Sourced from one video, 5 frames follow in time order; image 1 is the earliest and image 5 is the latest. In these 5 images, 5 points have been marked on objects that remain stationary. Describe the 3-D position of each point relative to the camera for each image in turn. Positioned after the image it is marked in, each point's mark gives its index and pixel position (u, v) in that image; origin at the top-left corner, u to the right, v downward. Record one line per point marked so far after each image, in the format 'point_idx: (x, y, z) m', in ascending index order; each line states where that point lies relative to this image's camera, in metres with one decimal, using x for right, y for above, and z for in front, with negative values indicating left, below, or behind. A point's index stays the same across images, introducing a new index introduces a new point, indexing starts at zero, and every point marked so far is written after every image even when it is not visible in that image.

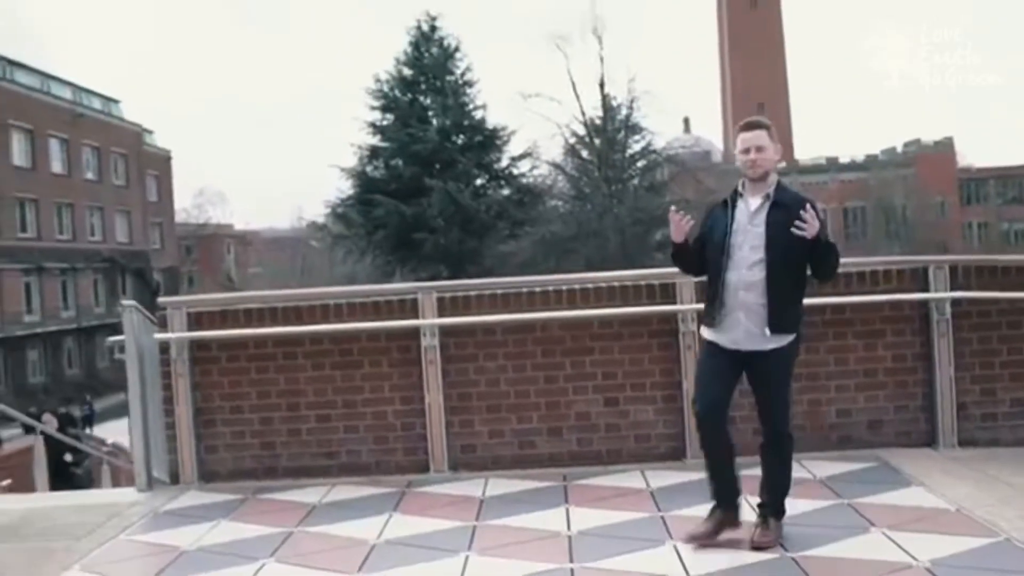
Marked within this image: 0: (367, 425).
0: (-0.8, -0.7, +5.1) m
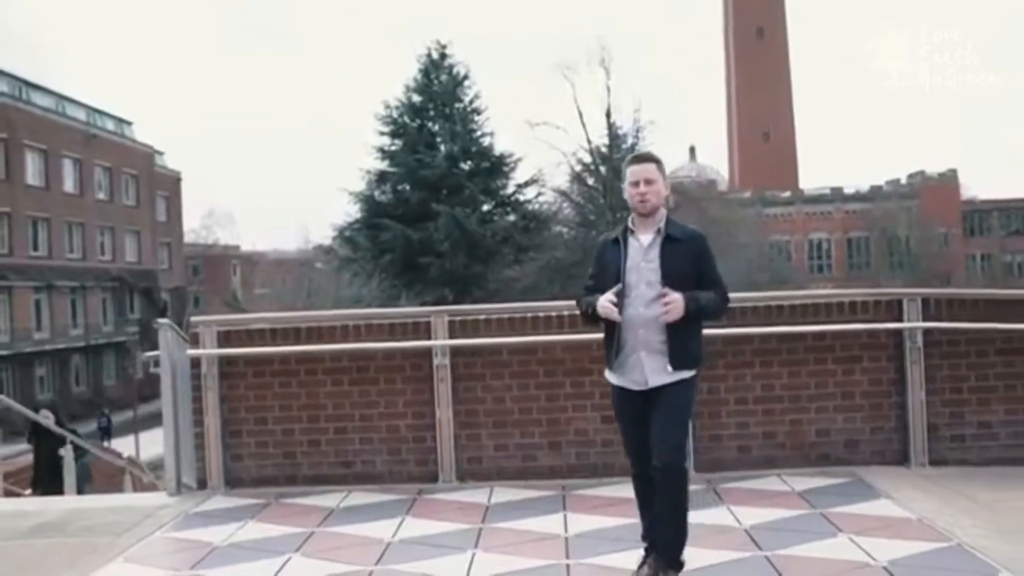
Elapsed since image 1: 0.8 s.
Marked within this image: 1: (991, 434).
0: (-0.7, -0.8, +5.5) m
1: (+2.6, -0.8, +5.3) m
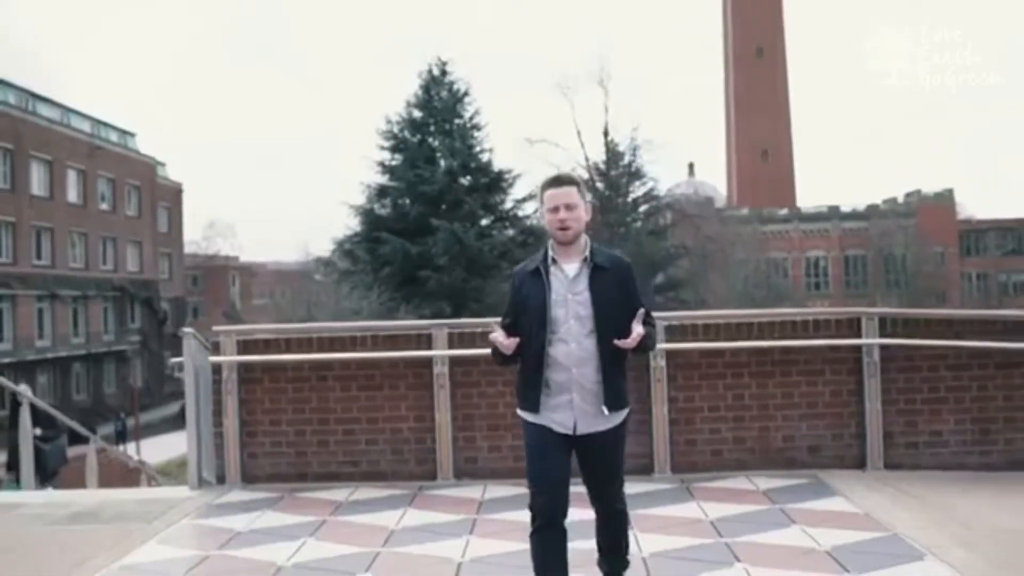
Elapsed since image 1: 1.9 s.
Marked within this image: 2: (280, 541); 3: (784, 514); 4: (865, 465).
0: (-0.8, -0.9, +6.0) m
1: (+2.5, -0.9, +5.9) m
2: (-1.1, -1.2, +4.6) m
3: (+1.3, -1.1, +4.7) m
4: (+2.1, -1.1, +5.9) m
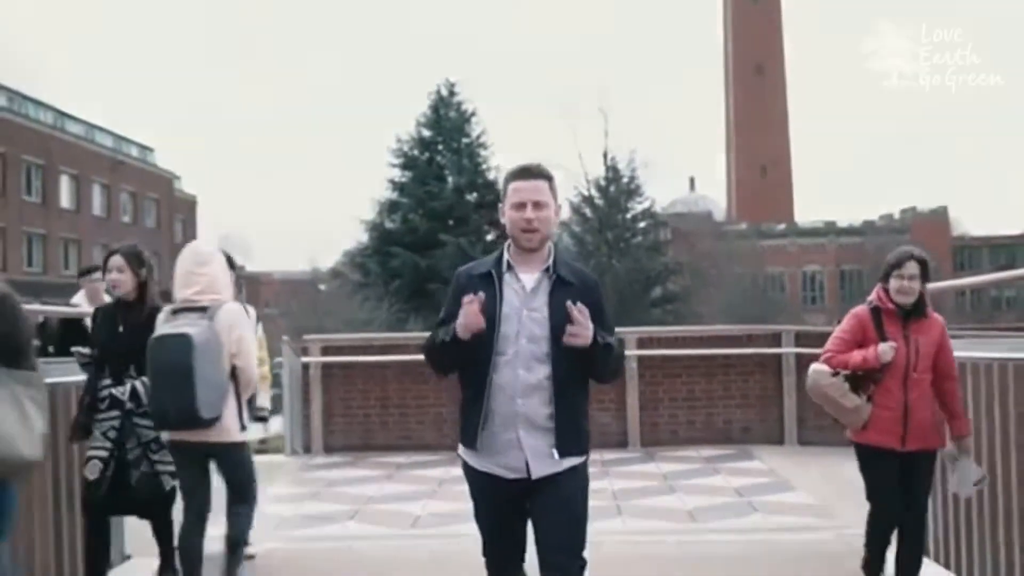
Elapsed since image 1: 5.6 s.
0: (-0.7, -1.1, +8.1) m
1: (+2.6, -1.1, +8.0) m
2: (-1.0, -1.3, +6.8) m
3: (+1.4, -1.3, +6.8) m
4: (+2.2, -1.2, +8.0) m
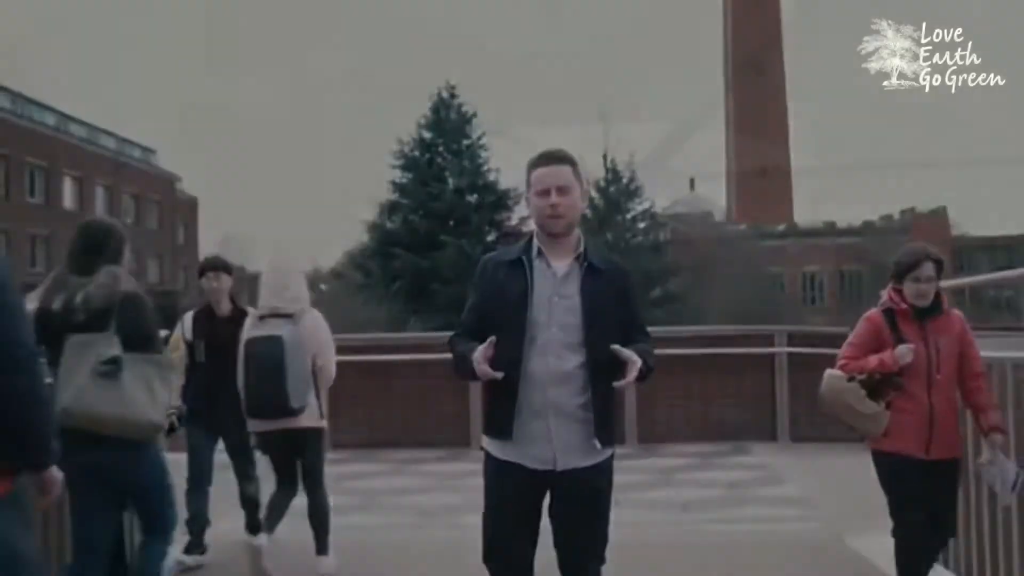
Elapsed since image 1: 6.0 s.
0: (-0.7, -1.1, +8.4) m
1: (+2.7, -1.1, +8.2) m
2: (-1.0, -1.4, +7.0) m
3: (+1.4, -1.3, +7.1) m
4: (+2.2, -1.3, +8.2) m
